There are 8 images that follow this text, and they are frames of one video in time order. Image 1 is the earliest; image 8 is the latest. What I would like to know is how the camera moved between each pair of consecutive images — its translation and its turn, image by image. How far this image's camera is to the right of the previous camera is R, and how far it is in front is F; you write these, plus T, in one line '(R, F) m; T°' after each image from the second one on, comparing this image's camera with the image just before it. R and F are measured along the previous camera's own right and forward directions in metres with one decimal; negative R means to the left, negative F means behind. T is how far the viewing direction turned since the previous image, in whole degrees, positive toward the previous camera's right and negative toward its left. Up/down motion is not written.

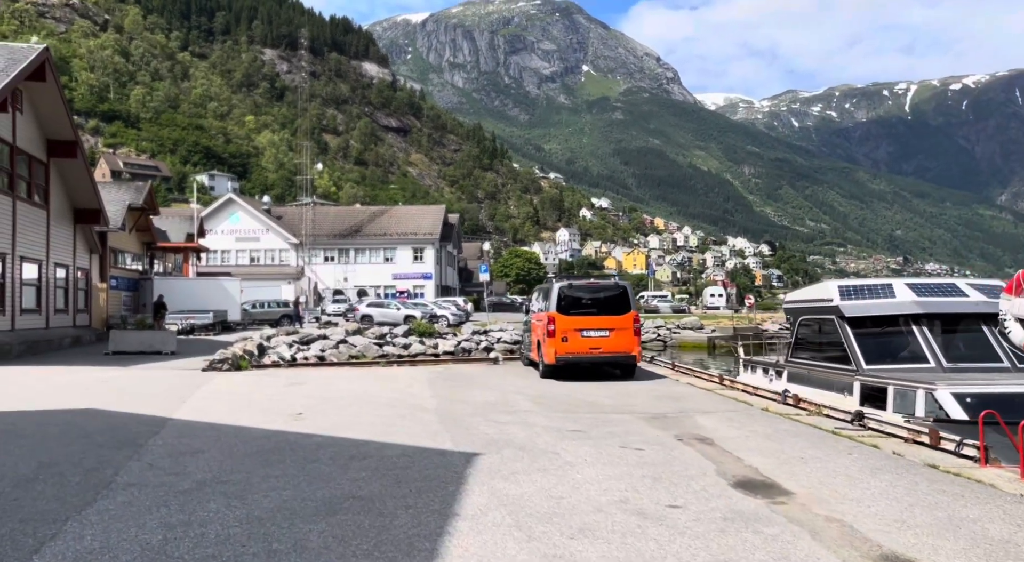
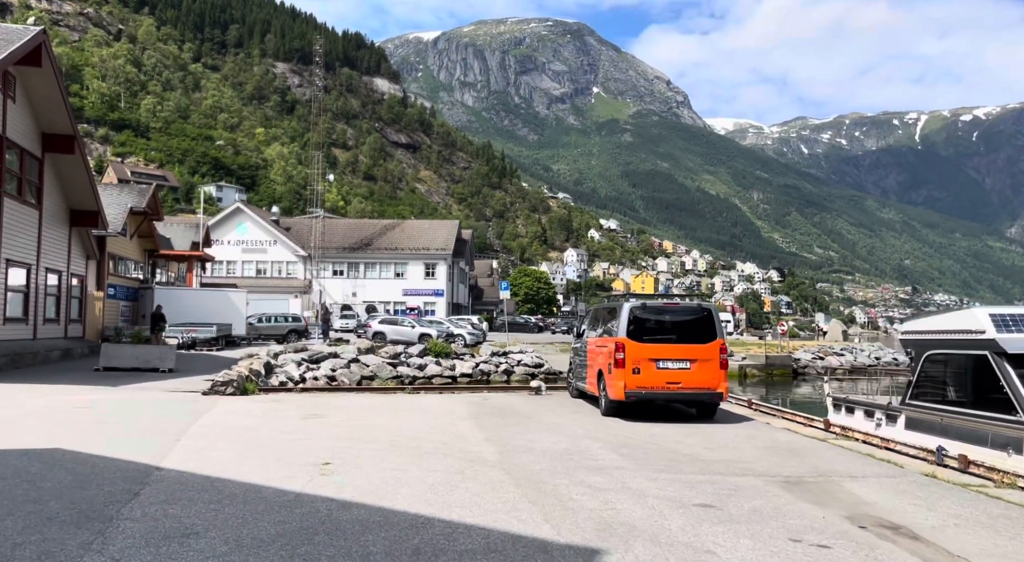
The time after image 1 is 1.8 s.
(-1.0, +2.4) m; 0°
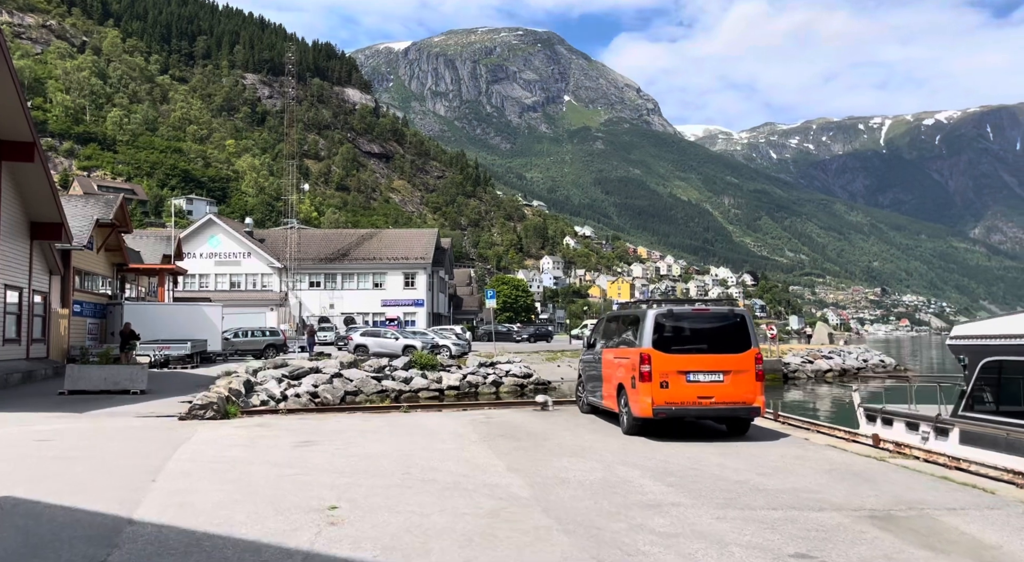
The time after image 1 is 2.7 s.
(-0.6, +1.2) m; +2°
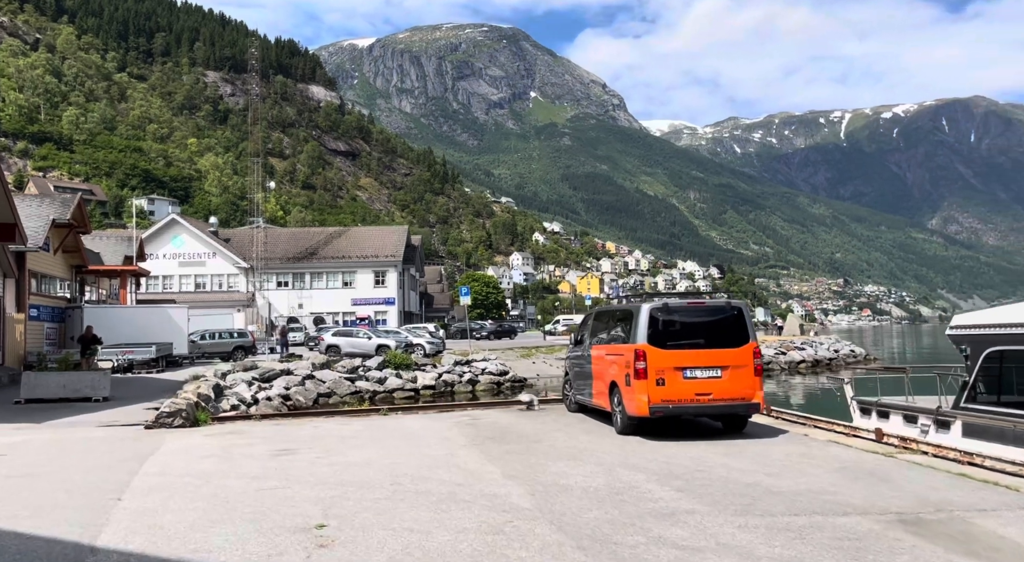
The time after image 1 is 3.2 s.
(-0.3, +0.6) m; +2°
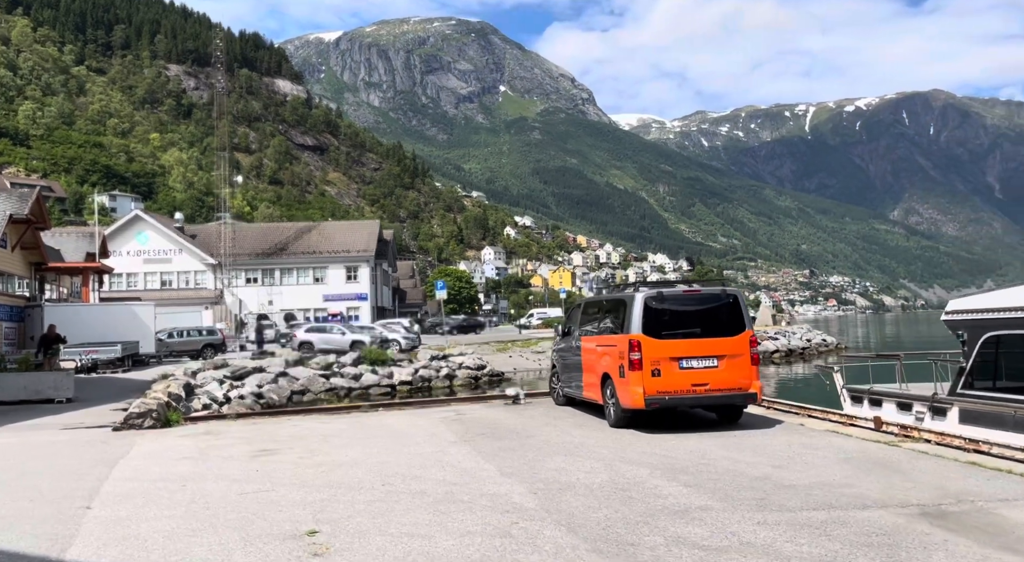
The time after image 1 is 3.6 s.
(-0.3, +0.4) m; +2°
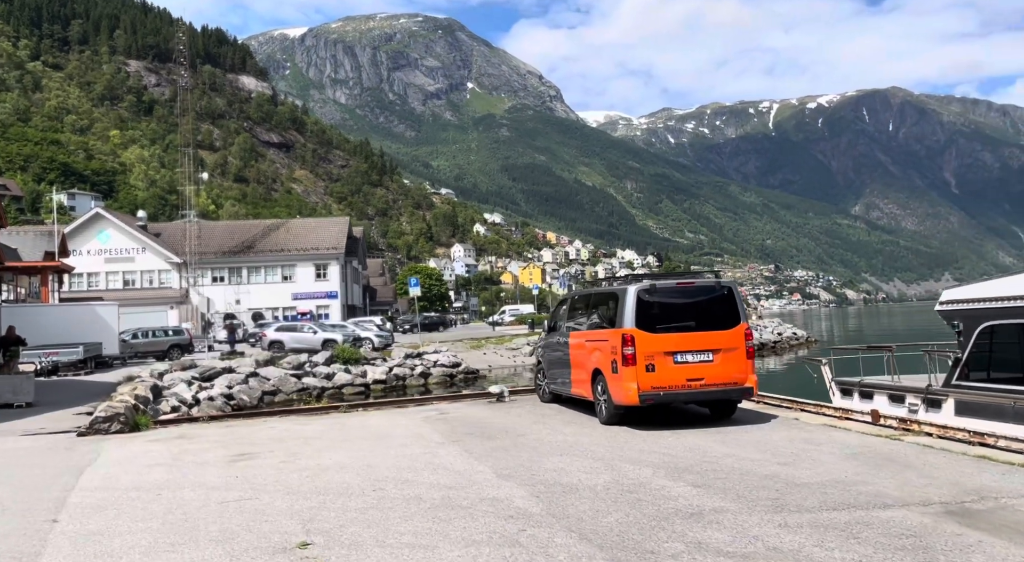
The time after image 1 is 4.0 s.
(-0.3, +0.4) m; +2°
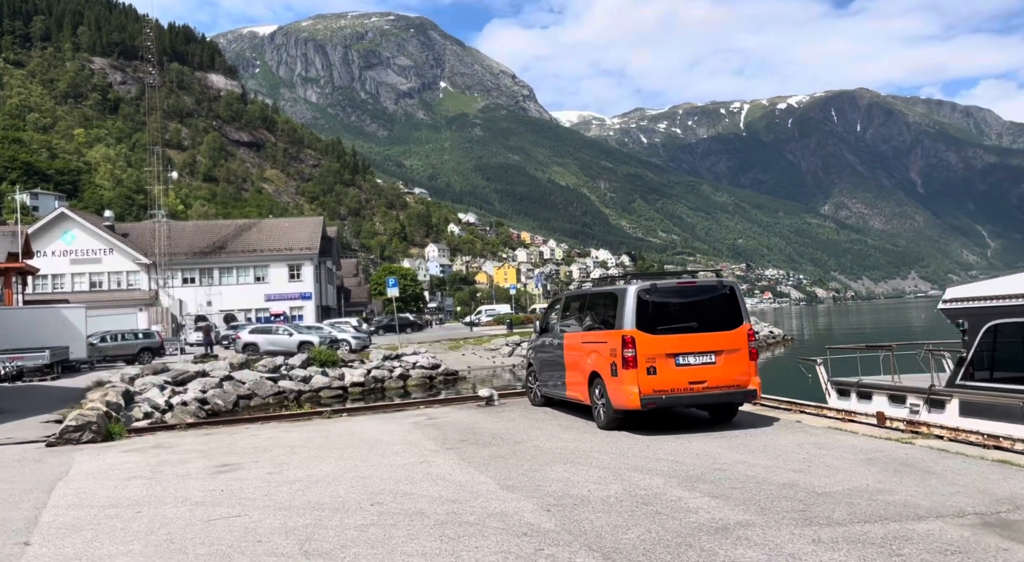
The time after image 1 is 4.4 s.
(-0.3, +0.4) m; +2°
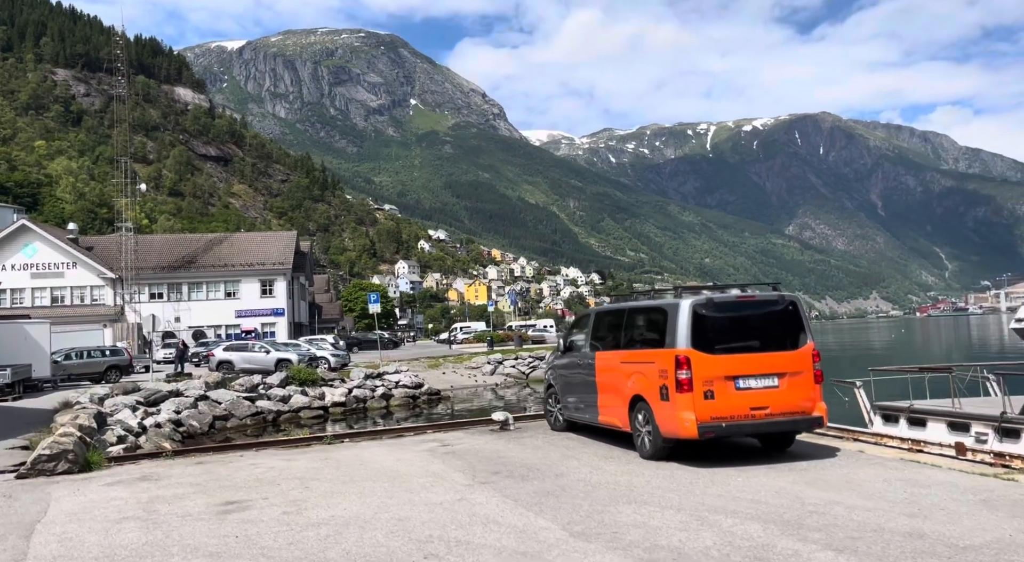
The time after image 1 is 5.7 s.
(-0.9, +1.0) m; +2°
